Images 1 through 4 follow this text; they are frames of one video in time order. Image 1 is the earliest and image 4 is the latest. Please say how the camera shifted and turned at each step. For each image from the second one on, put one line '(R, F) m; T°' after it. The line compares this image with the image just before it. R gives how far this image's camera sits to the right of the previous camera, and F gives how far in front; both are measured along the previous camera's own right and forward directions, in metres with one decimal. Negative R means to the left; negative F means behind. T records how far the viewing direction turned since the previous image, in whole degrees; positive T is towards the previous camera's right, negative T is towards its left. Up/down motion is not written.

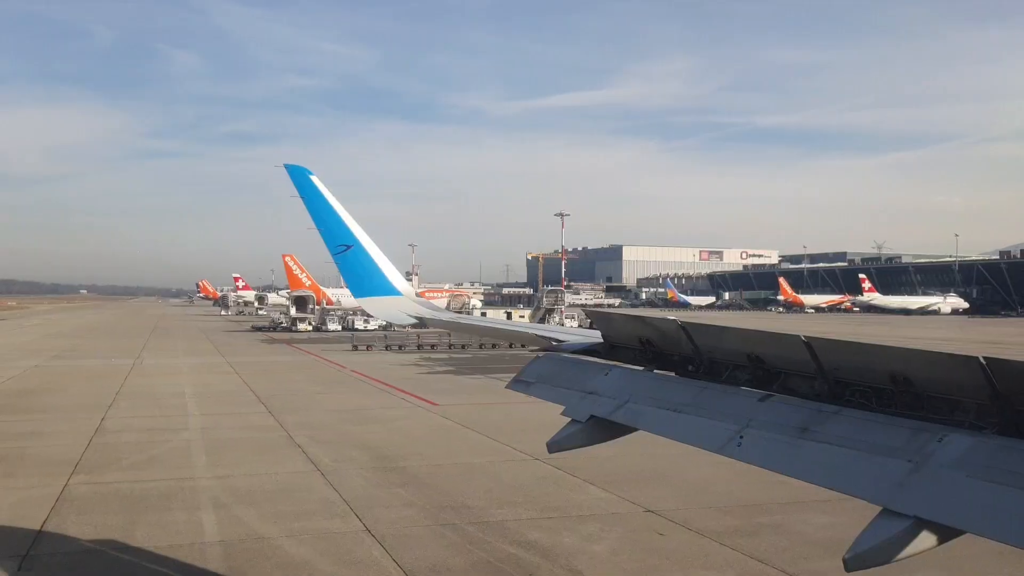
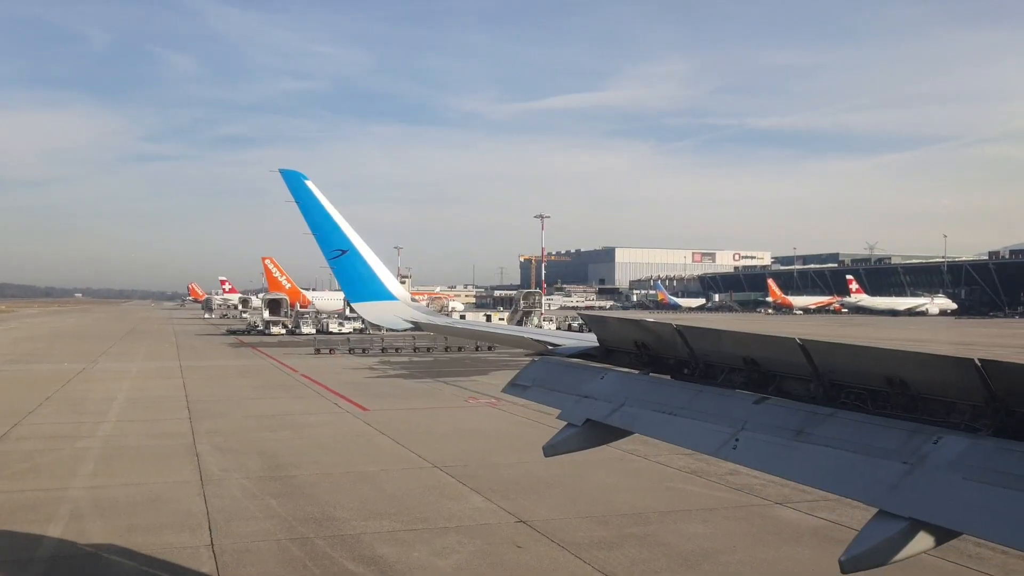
(+0.3, -0.6) m; 0°
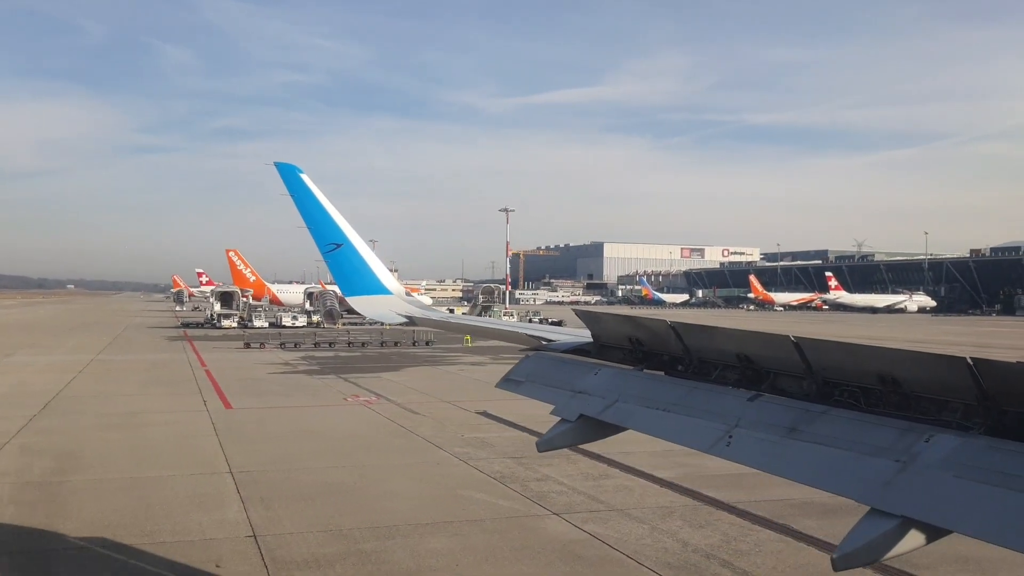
(-0.9, +0.8) m; 0°
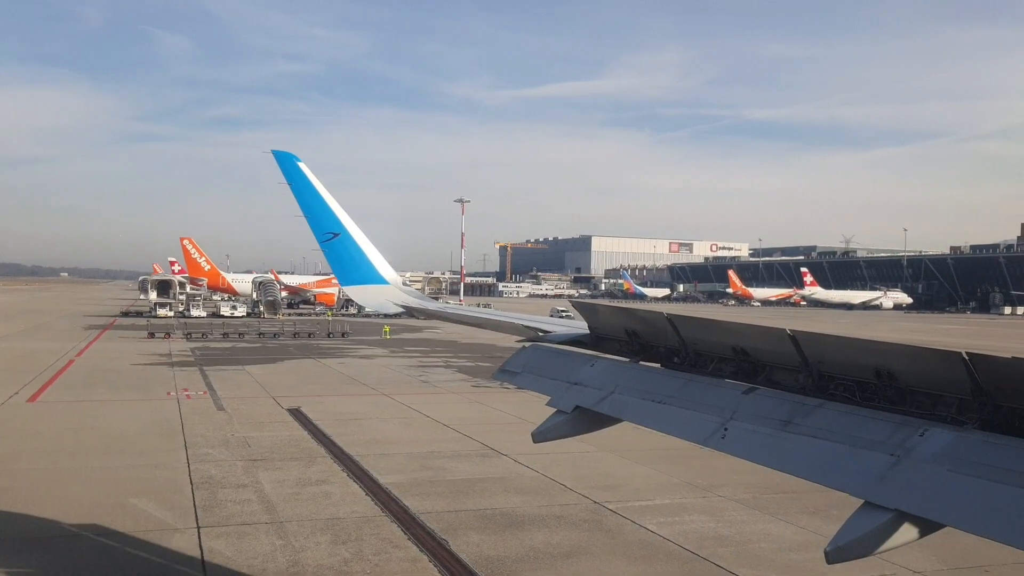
(+0.1, +1.0) m; 0°
